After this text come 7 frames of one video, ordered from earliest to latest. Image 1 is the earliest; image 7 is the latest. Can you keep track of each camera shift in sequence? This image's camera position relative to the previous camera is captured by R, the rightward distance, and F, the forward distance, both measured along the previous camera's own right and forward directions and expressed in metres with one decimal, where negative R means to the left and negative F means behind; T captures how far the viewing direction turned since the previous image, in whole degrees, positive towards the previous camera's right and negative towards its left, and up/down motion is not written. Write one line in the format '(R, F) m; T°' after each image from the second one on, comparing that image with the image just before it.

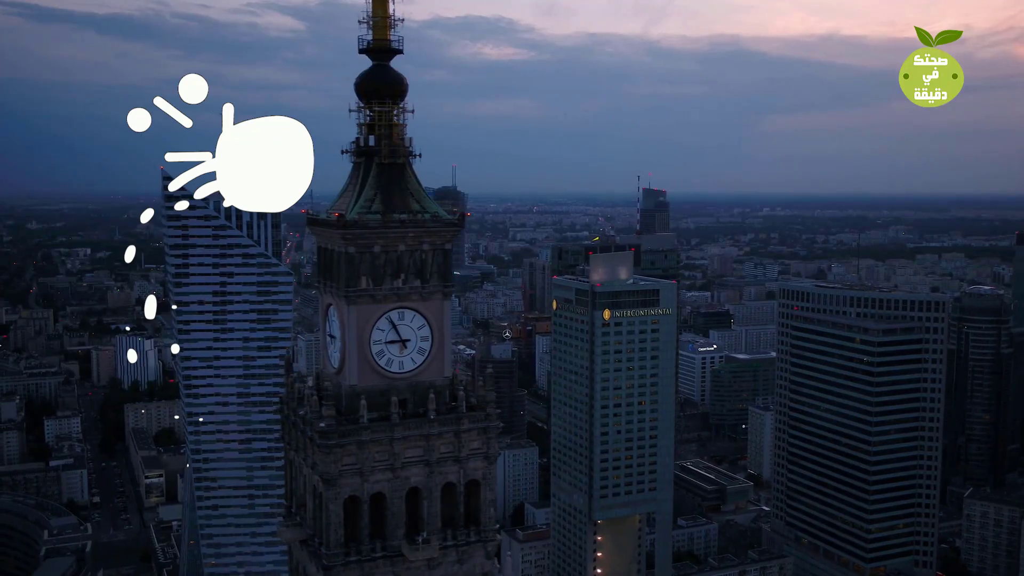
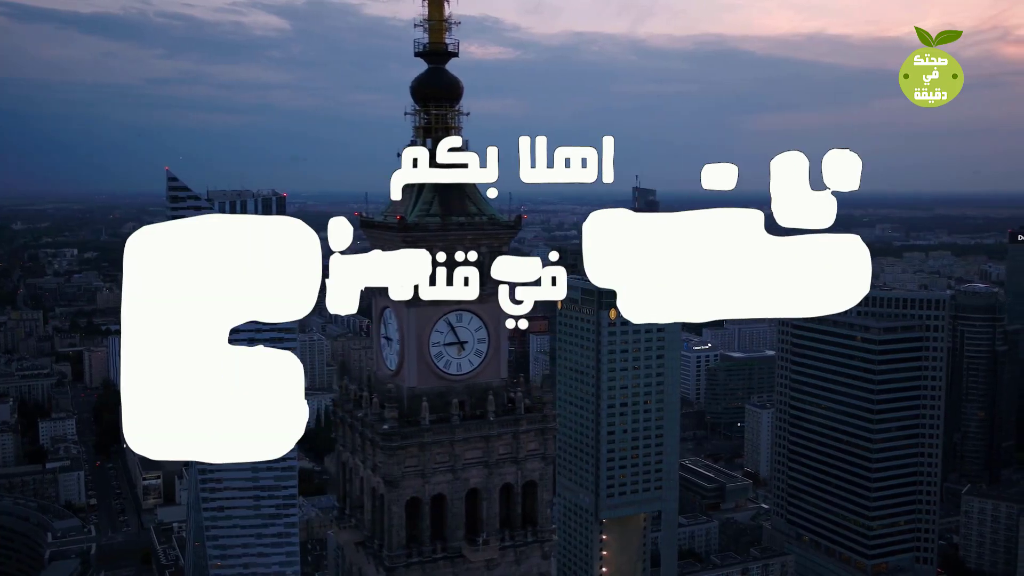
(-0.6, 0.0) m; +1°
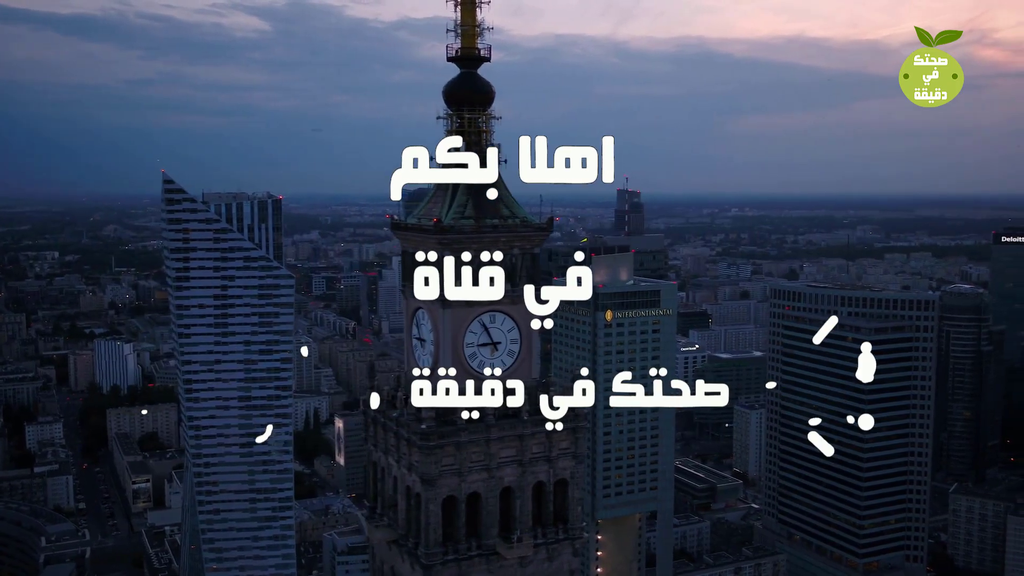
(-0.4, -0.1) m; +1°
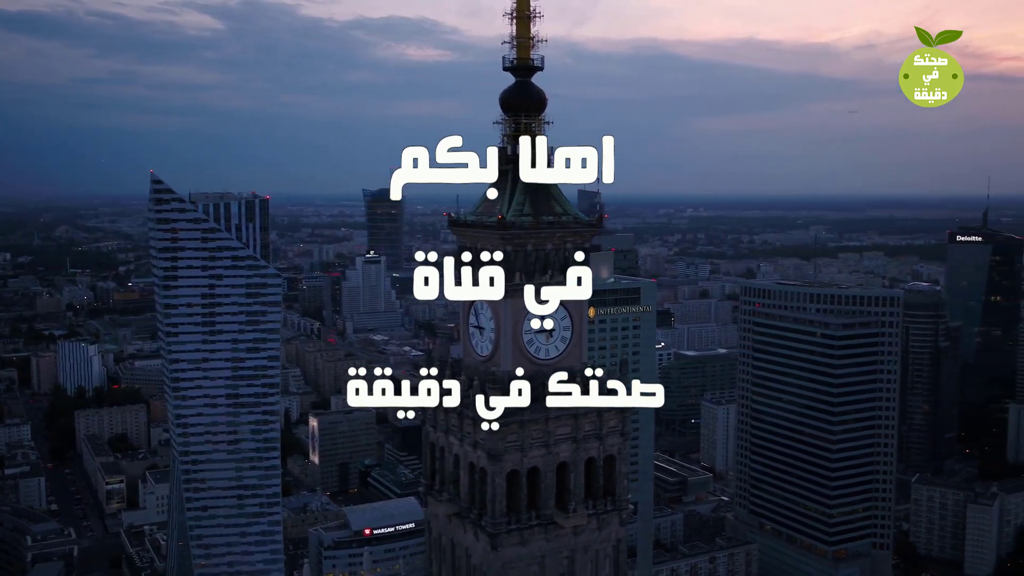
(-0.9, -0.6) m; +3°
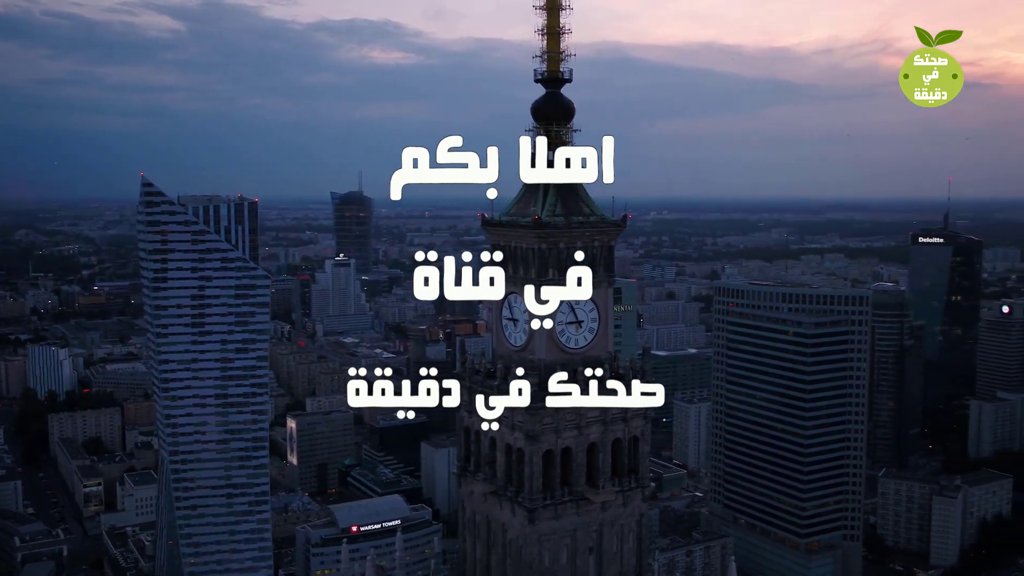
(-0.7, -0.7) m; +2°
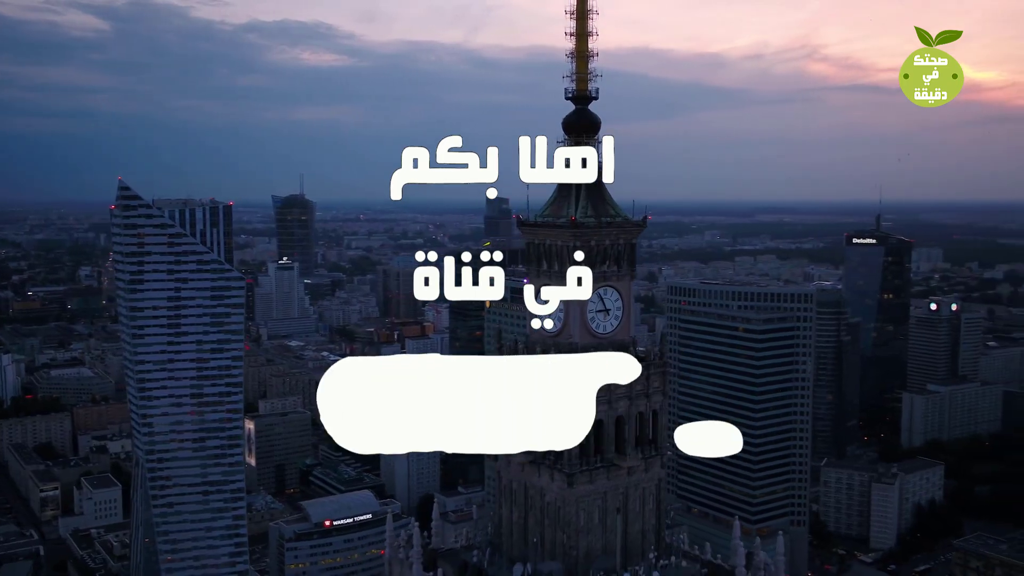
(-1.1, -1.2) m; +4°
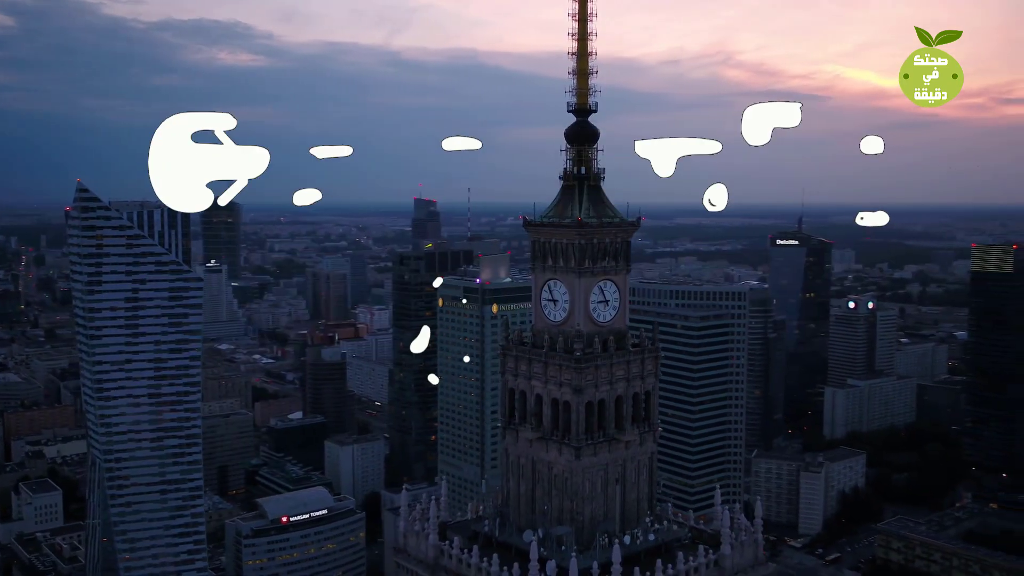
(-1.1, -1.1) m; +5°
